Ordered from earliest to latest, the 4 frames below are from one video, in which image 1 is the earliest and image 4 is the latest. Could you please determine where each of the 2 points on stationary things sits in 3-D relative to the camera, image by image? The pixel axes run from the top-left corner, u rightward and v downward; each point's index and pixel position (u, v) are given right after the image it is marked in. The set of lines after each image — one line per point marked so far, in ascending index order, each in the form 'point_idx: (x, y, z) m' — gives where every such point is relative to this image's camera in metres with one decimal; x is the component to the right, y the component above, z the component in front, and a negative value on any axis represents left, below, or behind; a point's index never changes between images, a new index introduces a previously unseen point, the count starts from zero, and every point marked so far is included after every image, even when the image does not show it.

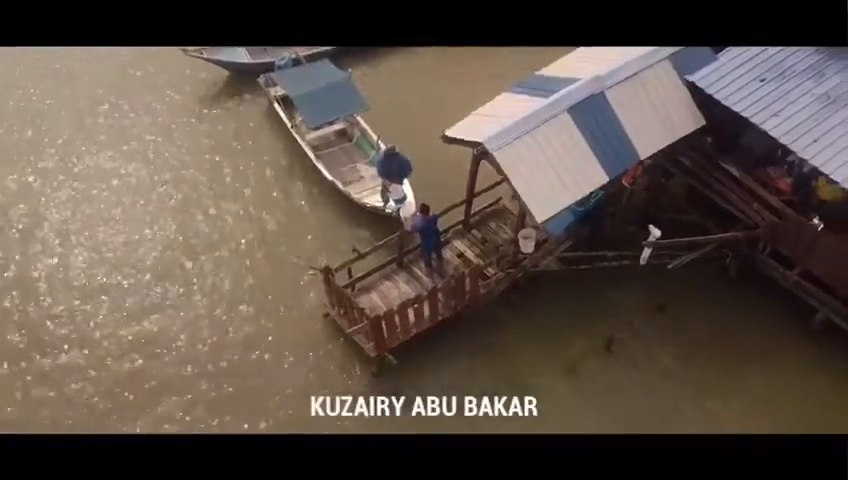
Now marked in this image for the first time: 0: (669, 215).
0: (+4.7, +0.6, +17.0) m
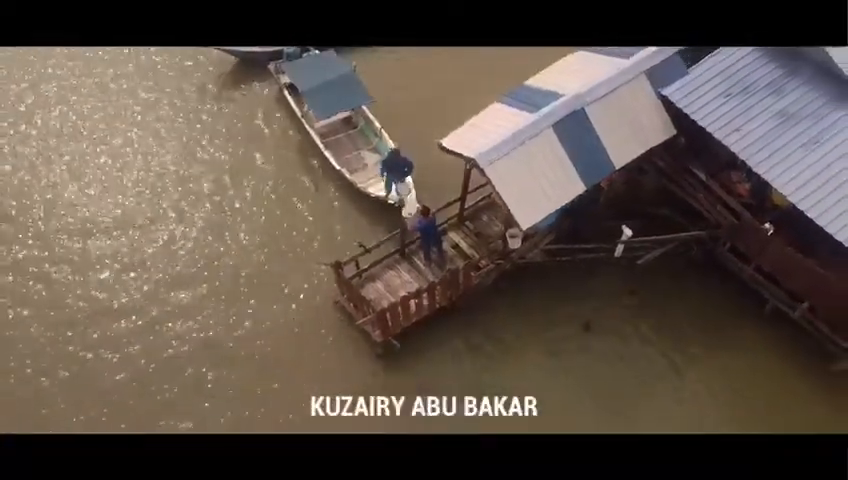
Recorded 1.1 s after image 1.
0: (+5.0, +0.7, +18.2) m
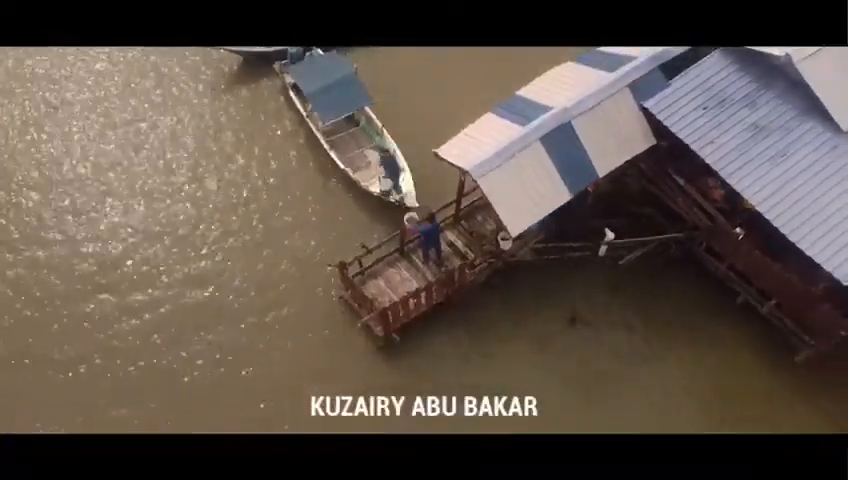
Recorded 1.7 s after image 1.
0: (+5.0, +0.7, +19.2) m
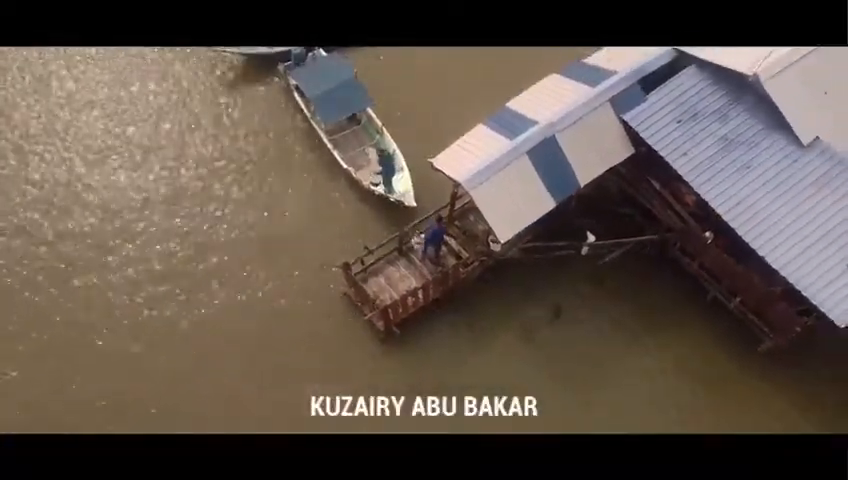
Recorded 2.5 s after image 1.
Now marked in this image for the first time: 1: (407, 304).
0: (+4.9, +0.7, +20.2) m
1: (-0.4, -1.5, +18.2) m
